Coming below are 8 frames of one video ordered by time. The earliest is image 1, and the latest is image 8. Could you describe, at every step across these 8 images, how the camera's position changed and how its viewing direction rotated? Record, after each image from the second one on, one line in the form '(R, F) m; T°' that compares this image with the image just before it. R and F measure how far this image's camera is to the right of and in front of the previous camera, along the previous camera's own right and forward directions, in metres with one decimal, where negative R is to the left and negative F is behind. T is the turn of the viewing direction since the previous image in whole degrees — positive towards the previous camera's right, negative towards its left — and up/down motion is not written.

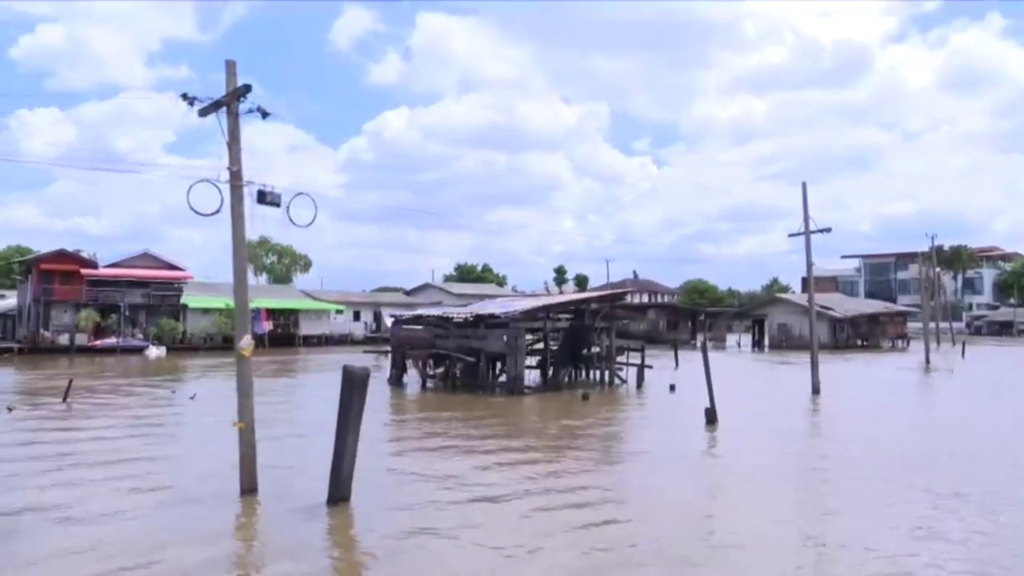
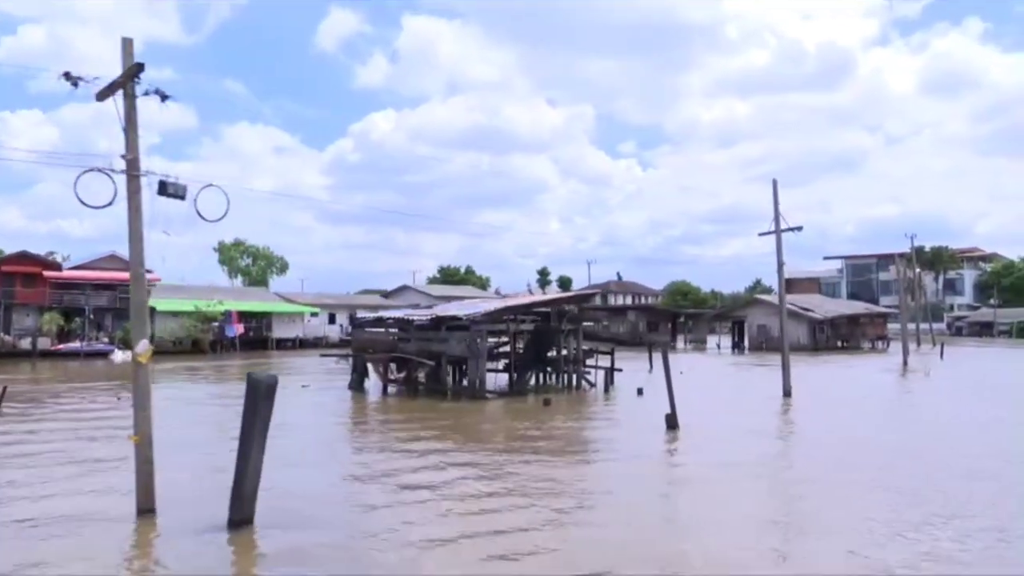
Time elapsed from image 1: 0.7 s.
(+0.6, +0.7) m; +1°
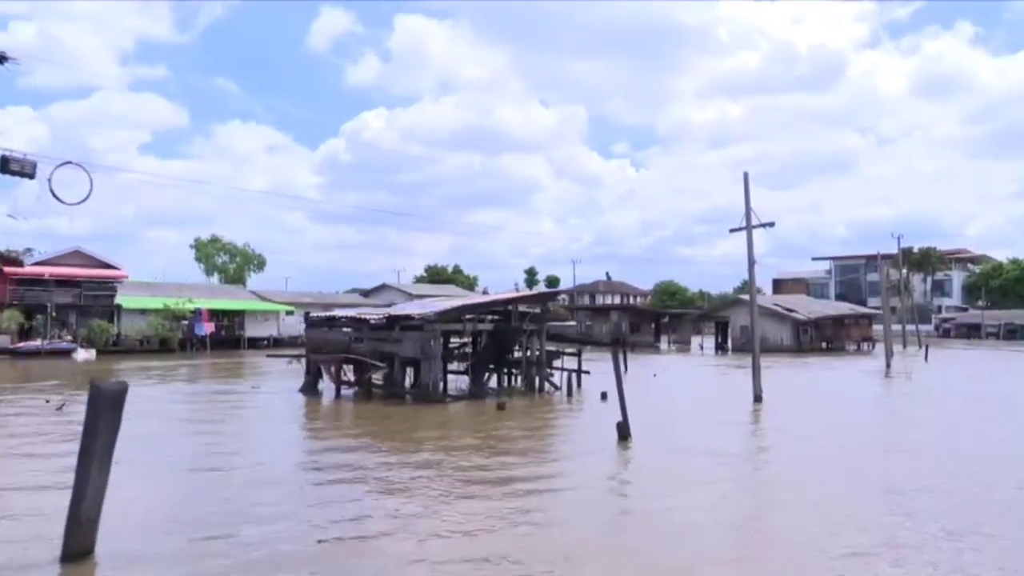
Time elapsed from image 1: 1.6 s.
(+0.8, +1.0) m; +1°
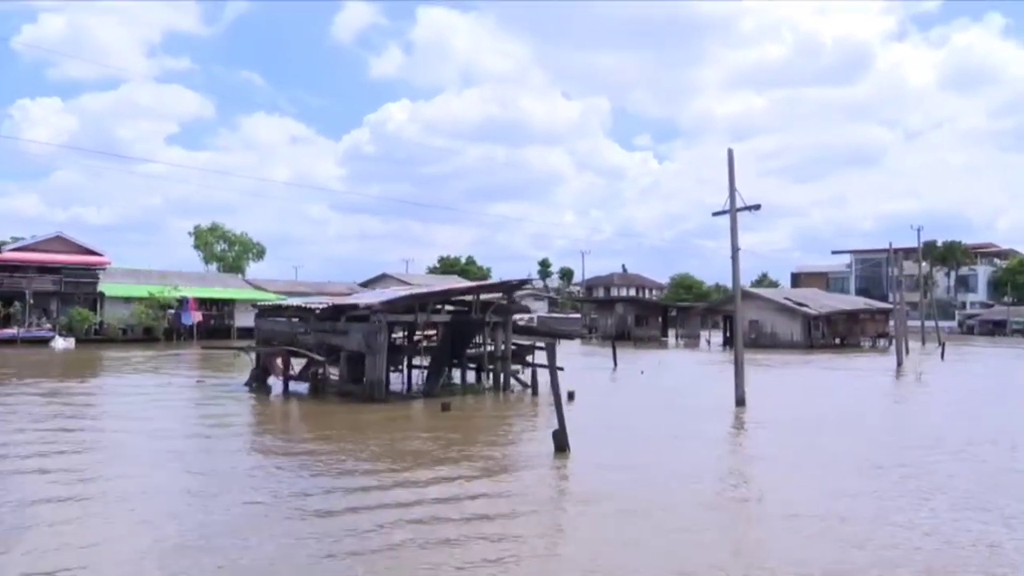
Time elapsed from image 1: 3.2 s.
(+1.3, +1.7) m; -1°
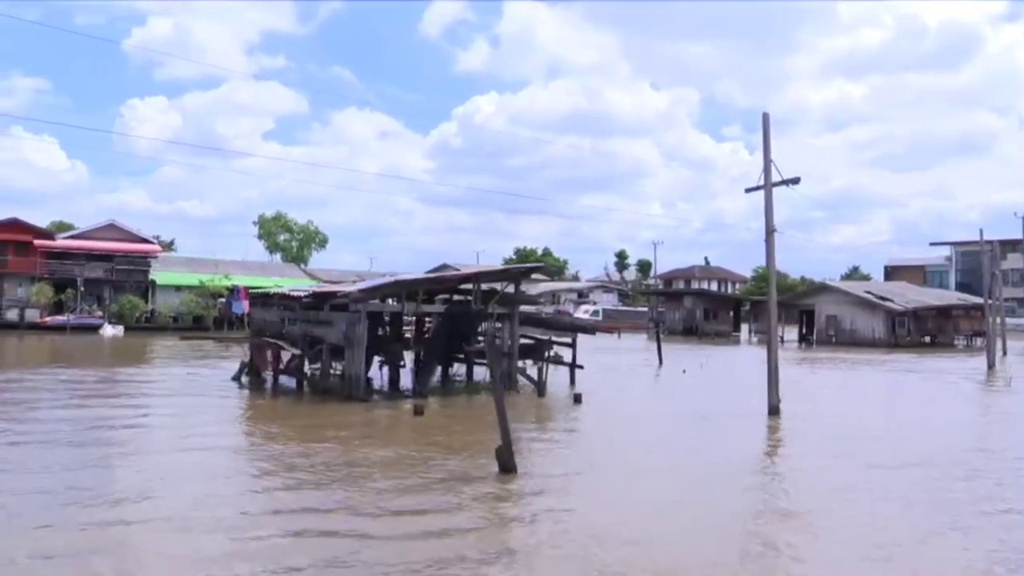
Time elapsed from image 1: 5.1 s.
(+1.5, +2.1) m; -6°
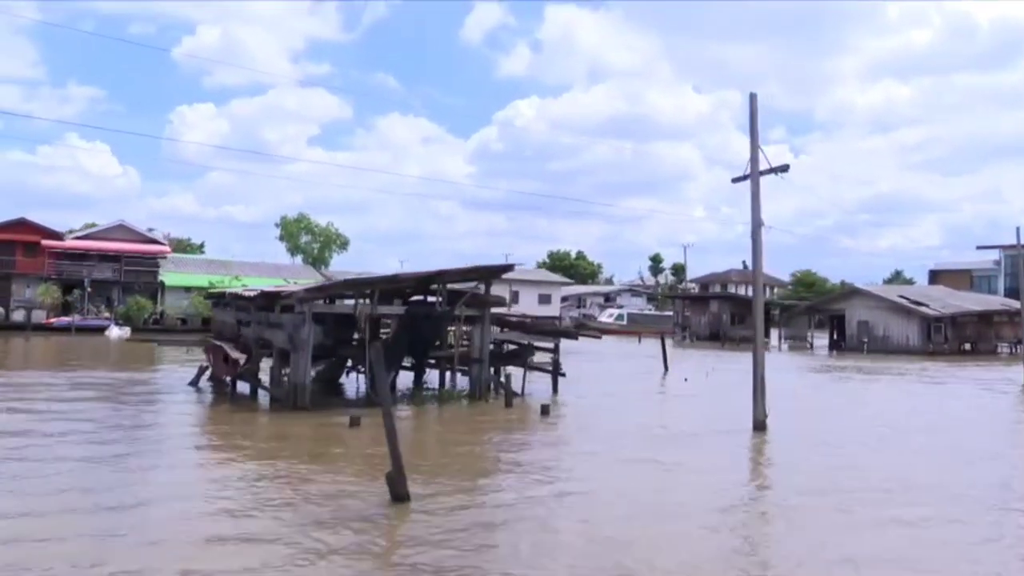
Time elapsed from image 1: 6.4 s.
(+1.3, +1.3) m; -3°
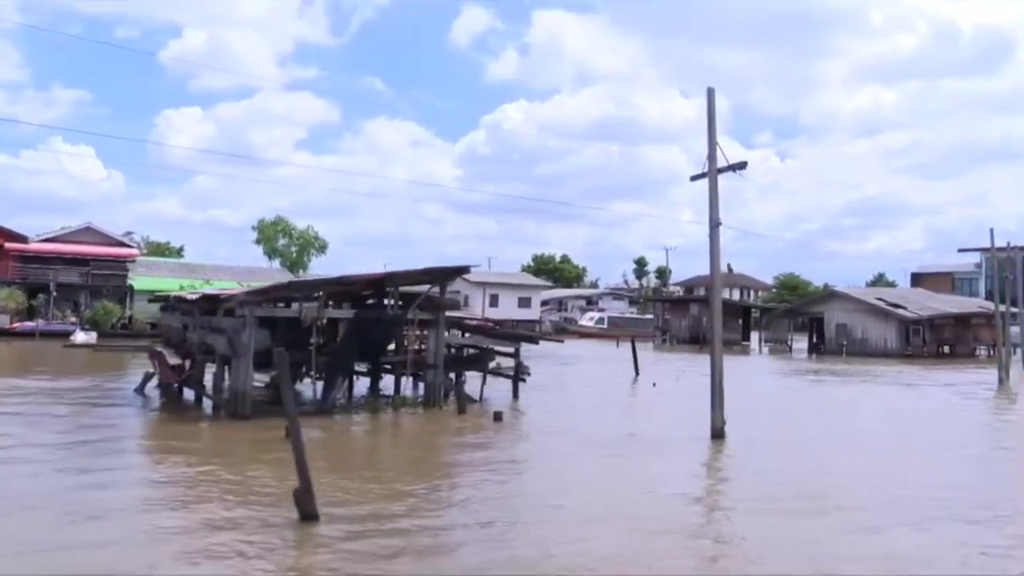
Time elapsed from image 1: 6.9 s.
(+0.6, +0.5) m; +1°
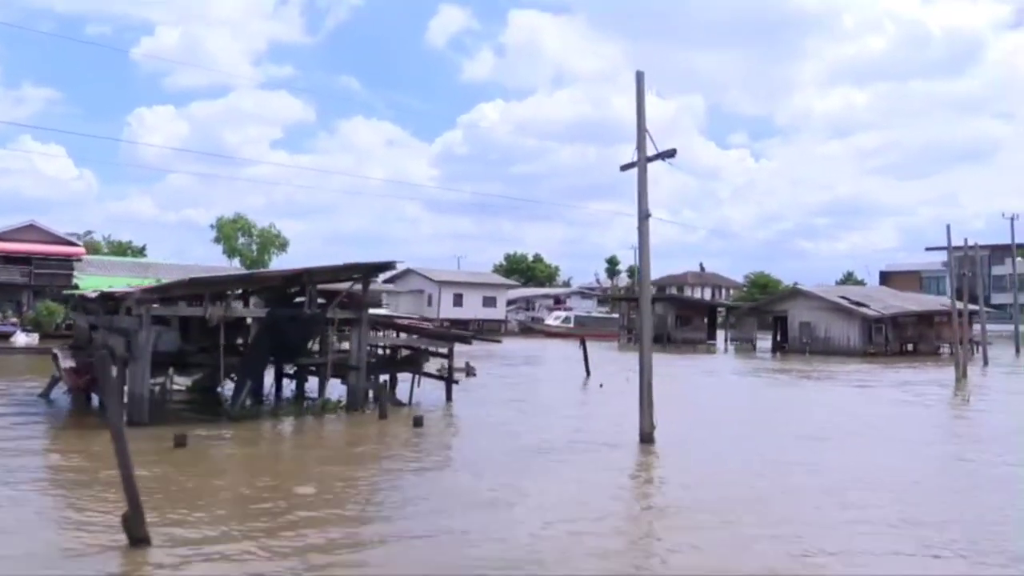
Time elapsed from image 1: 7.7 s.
(+0.8, +0.8) m; +2°
